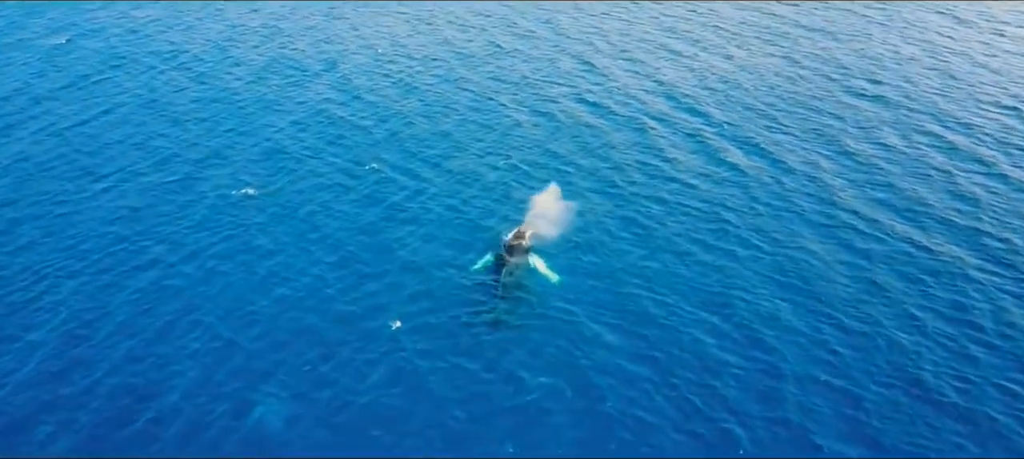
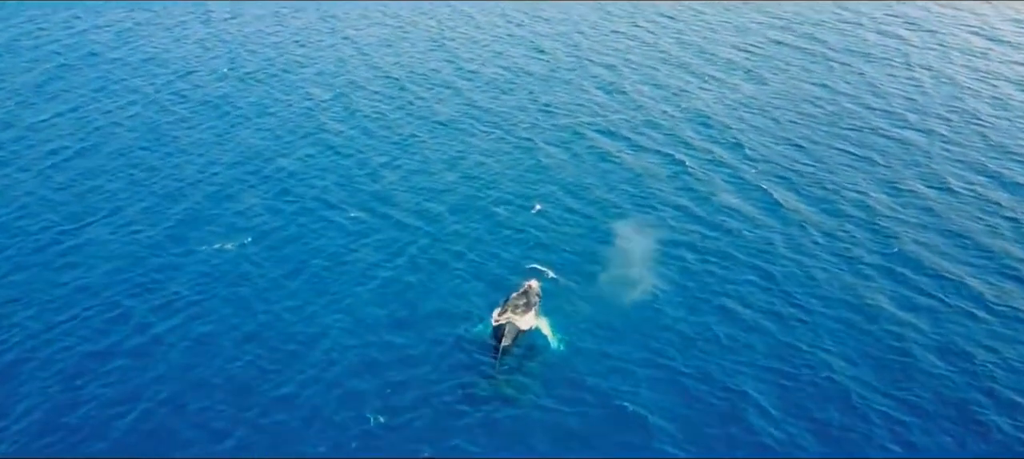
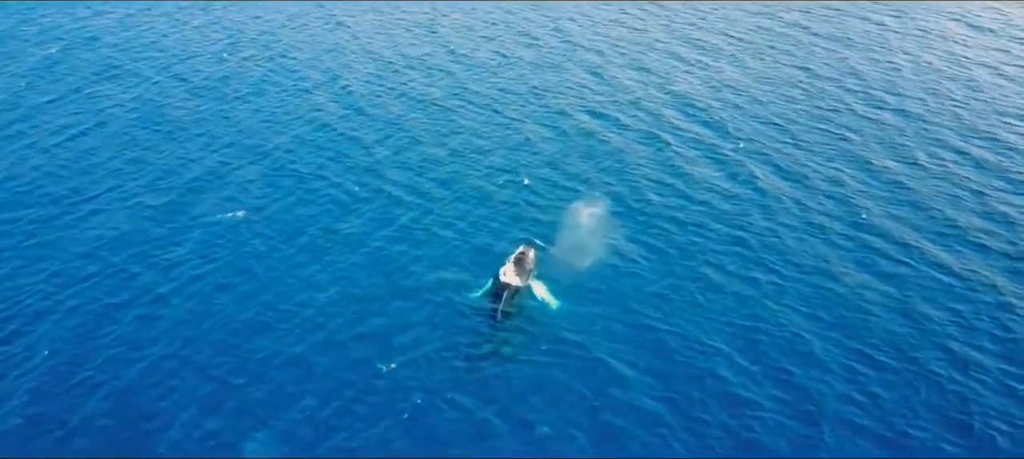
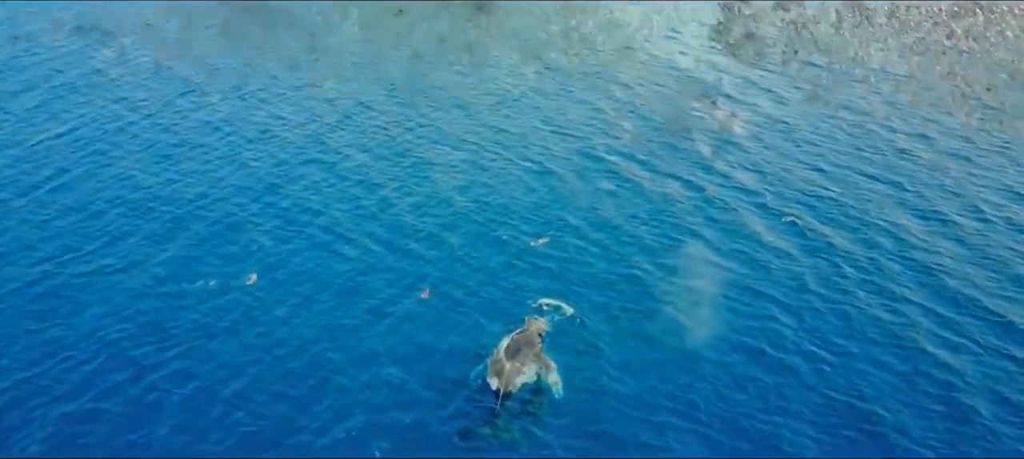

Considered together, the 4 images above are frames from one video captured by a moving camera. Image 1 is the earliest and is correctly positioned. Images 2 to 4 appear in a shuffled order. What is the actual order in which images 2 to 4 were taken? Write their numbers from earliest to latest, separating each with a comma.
3, 2, 4
